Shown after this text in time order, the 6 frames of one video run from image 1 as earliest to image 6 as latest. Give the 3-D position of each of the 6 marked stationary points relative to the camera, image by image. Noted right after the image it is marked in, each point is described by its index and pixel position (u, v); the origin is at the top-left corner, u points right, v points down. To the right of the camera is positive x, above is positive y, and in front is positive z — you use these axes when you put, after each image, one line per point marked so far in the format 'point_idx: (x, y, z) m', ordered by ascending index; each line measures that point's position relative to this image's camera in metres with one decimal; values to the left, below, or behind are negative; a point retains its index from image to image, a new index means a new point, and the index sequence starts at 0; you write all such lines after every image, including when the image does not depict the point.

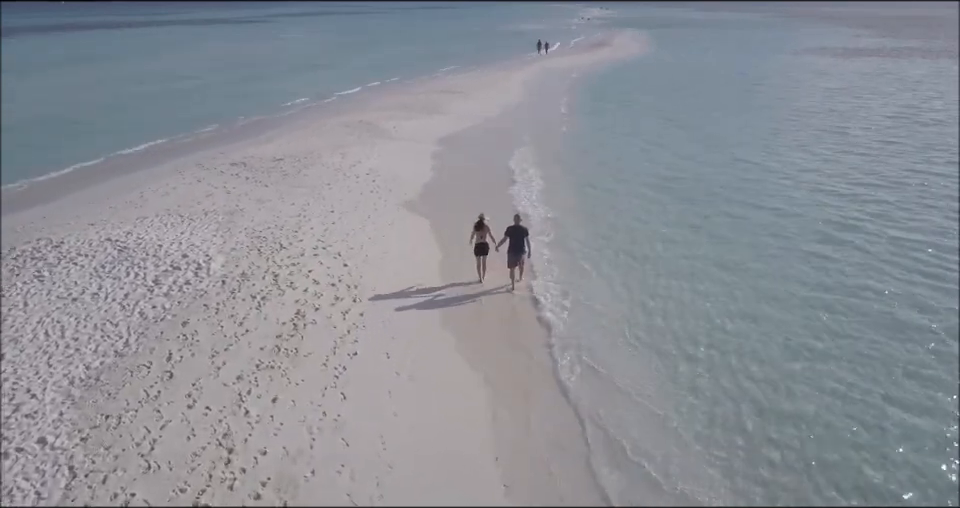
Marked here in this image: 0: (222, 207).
0: (-5.6, +1.0, +15.2) m
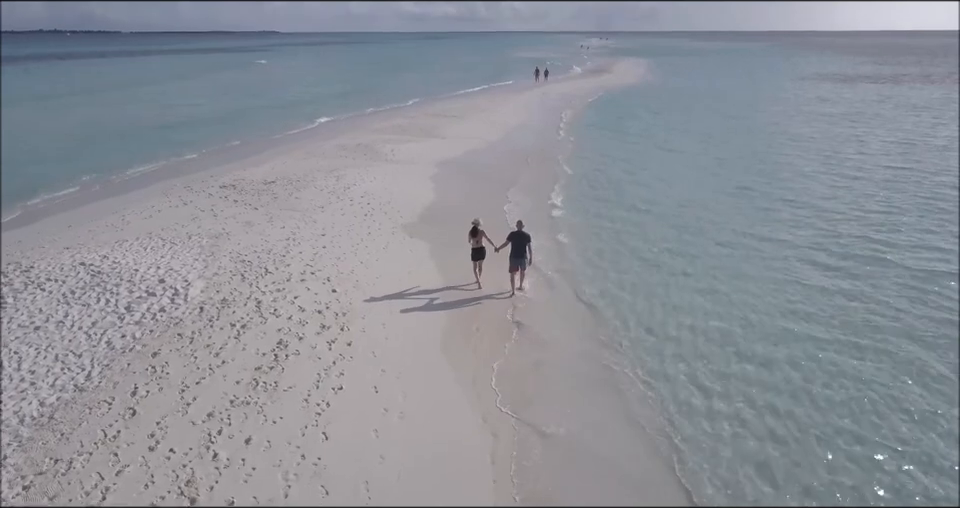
0: (-5.6, +0.5, +14.4) m
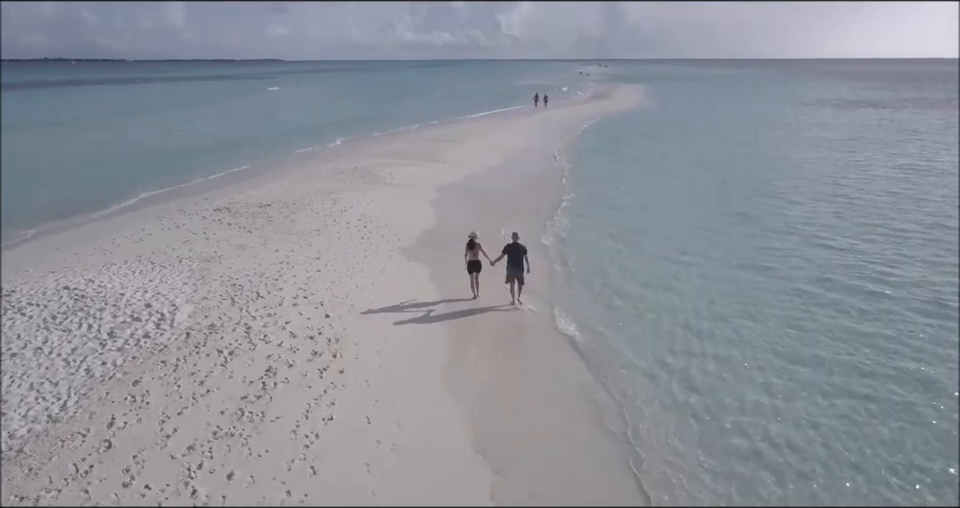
0: (-5.6, 0.0, +14.0) m
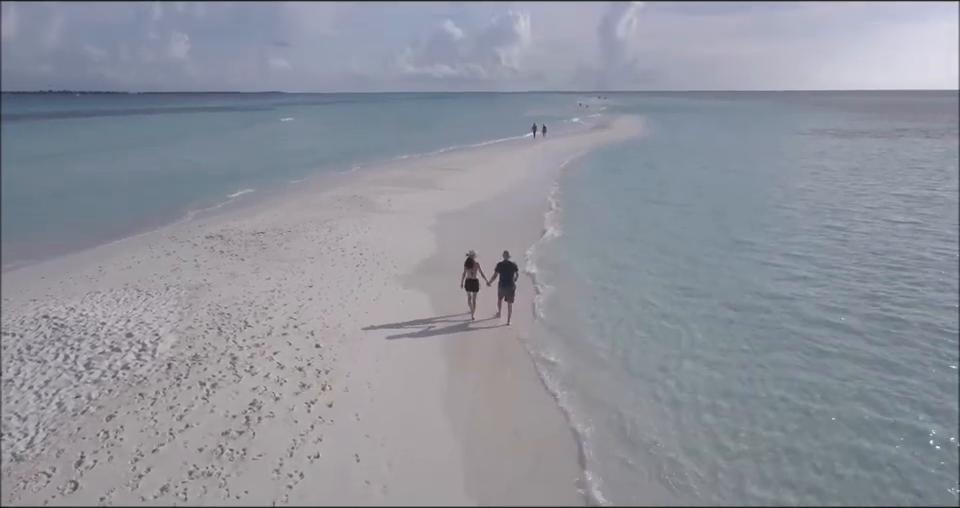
0: (-5.6, -0.5, +13.6) m
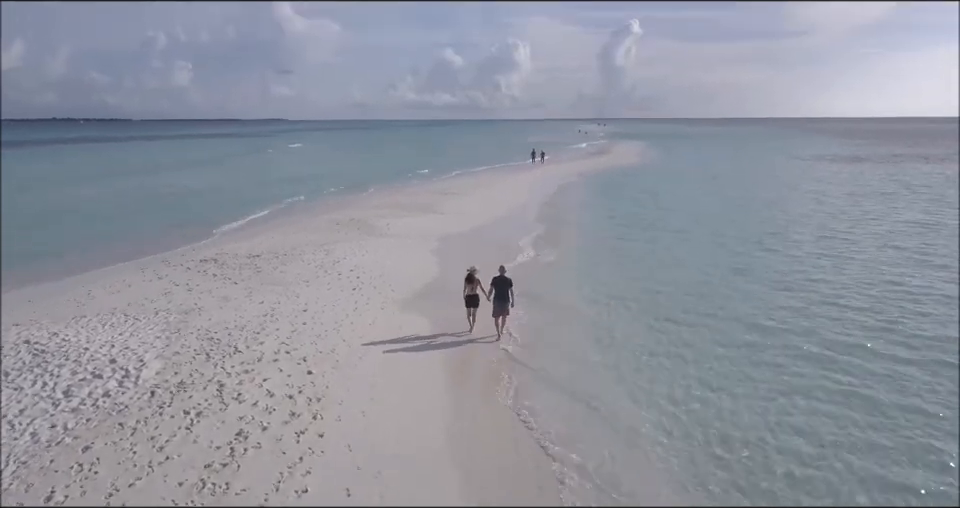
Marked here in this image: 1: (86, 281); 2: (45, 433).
0: (-5.7, -1.0, +13.1) m
1: (-8.5, -0.6, +15.2) m
2: (-4.8, -2.0, +7.8) m
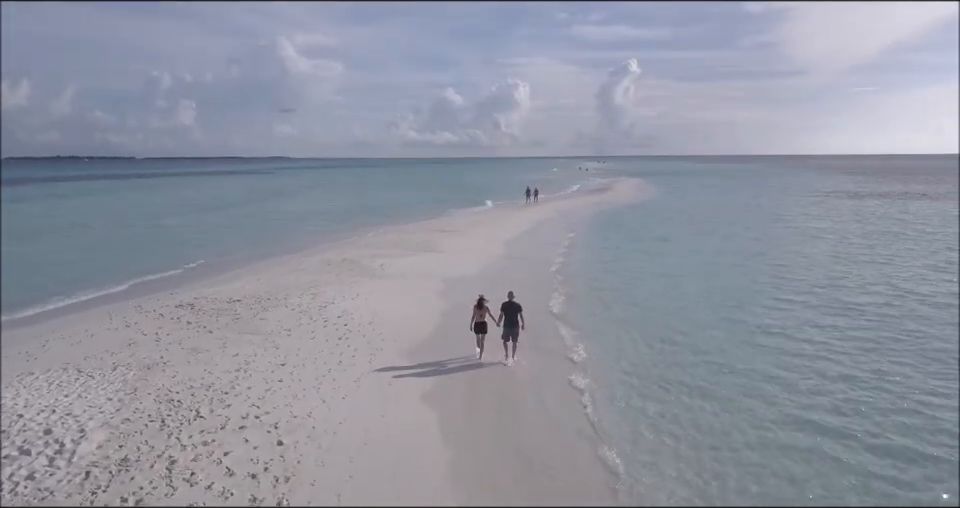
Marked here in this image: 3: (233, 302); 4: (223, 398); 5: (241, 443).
0: (-5.7, -1.8, +11.7) m
1: (-8.5, -1.5, +13.9) m
2: (-4.8, -2.5, +6.3) m
3: (-5.7, -1.1, +16.4) m
4: (-3.6, -2.0, +10.0) m
5: (-2.9, -2.3, +8.5) m
